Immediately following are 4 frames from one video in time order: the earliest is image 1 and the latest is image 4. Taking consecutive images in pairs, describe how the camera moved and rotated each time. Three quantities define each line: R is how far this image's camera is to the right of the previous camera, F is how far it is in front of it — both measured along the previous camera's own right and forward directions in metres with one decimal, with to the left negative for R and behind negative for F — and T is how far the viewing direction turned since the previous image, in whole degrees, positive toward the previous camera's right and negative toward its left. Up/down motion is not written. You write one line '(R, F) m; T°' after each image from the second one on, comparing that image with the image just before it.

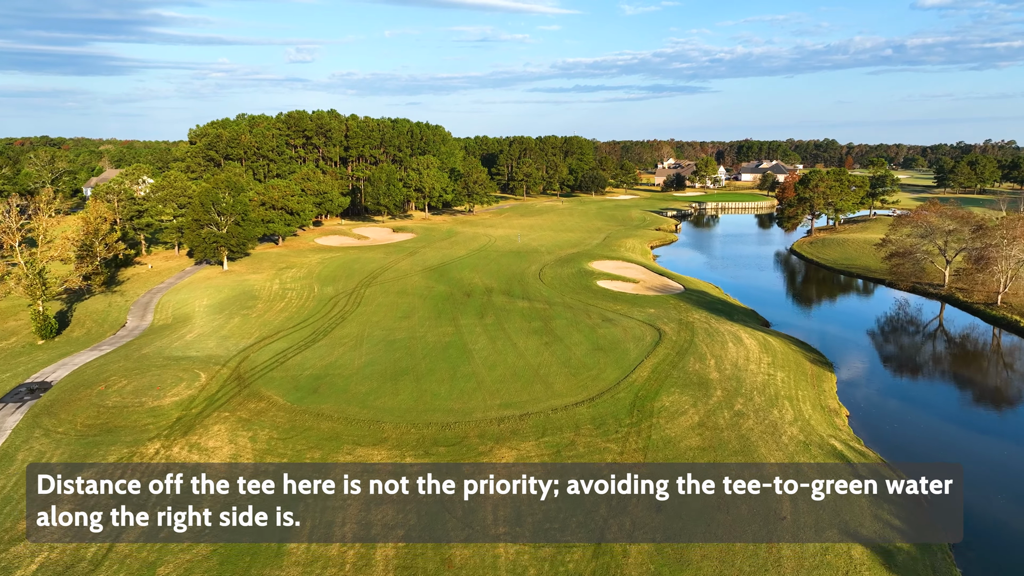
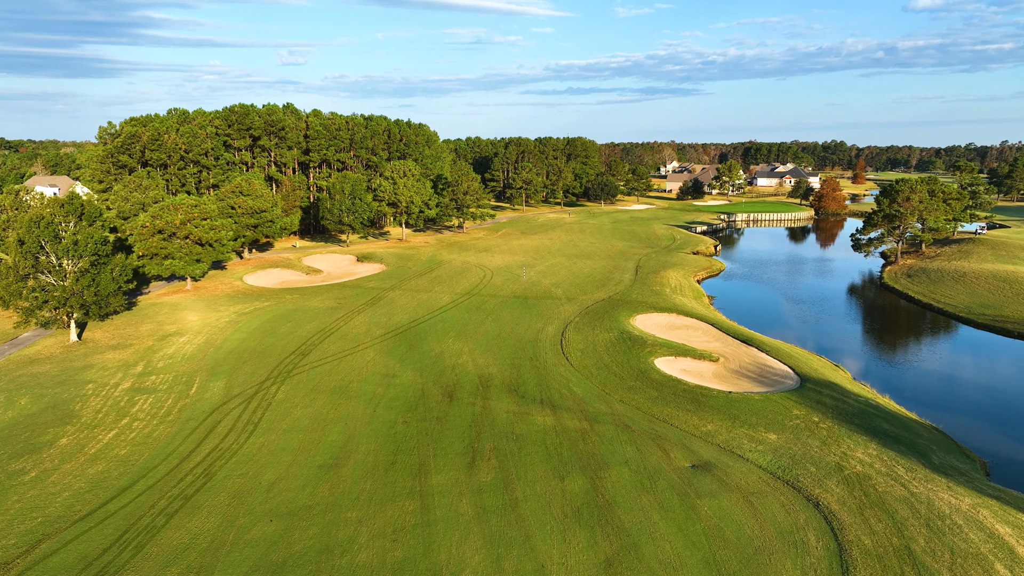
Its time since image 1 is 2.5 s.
(-0.7, +18.4) m; +1°
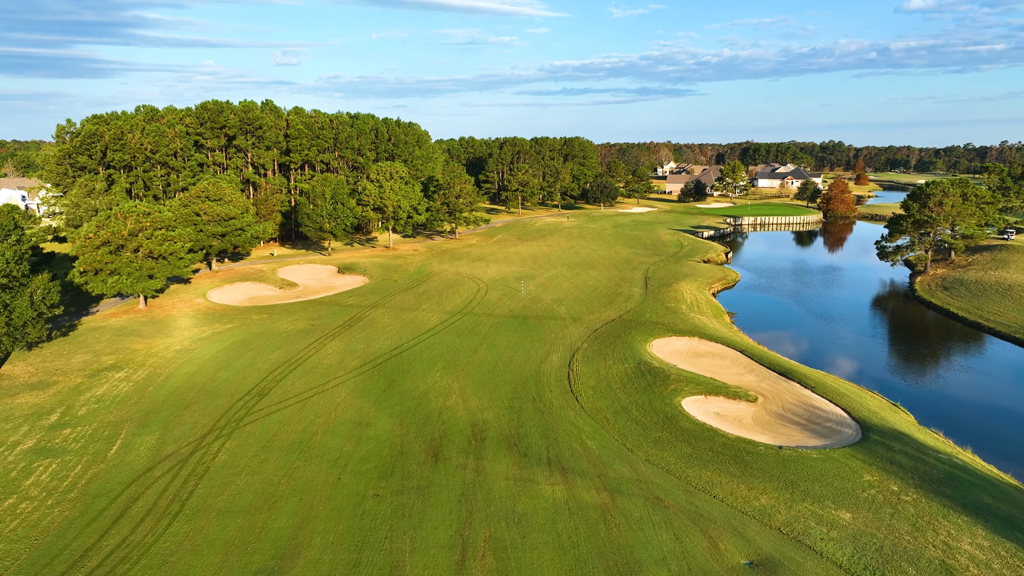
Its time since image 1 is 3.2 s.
(-0.2, +5.4) m; 0°
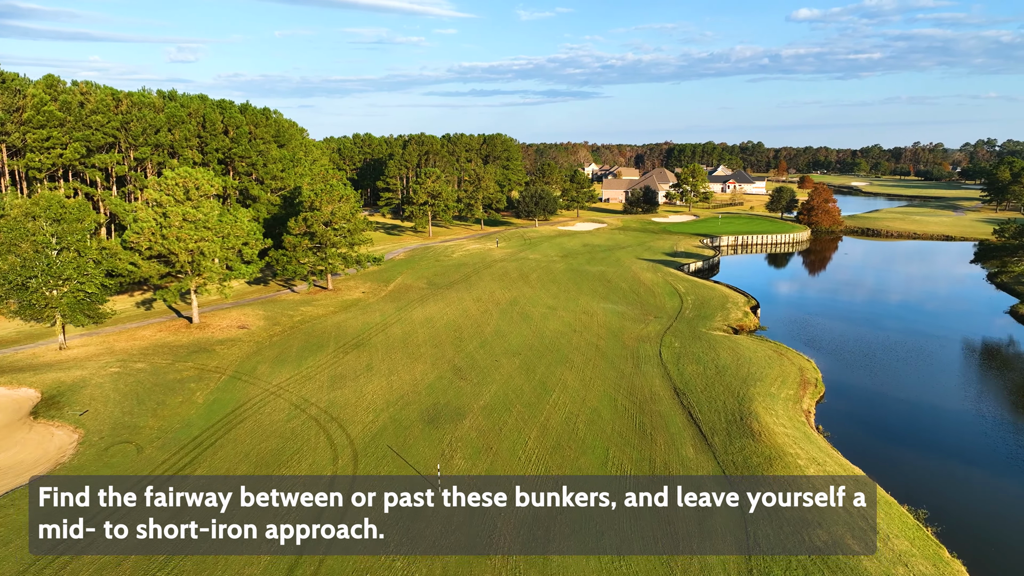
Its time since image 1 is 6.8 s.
(+0.5, +27.7) m; +7°
